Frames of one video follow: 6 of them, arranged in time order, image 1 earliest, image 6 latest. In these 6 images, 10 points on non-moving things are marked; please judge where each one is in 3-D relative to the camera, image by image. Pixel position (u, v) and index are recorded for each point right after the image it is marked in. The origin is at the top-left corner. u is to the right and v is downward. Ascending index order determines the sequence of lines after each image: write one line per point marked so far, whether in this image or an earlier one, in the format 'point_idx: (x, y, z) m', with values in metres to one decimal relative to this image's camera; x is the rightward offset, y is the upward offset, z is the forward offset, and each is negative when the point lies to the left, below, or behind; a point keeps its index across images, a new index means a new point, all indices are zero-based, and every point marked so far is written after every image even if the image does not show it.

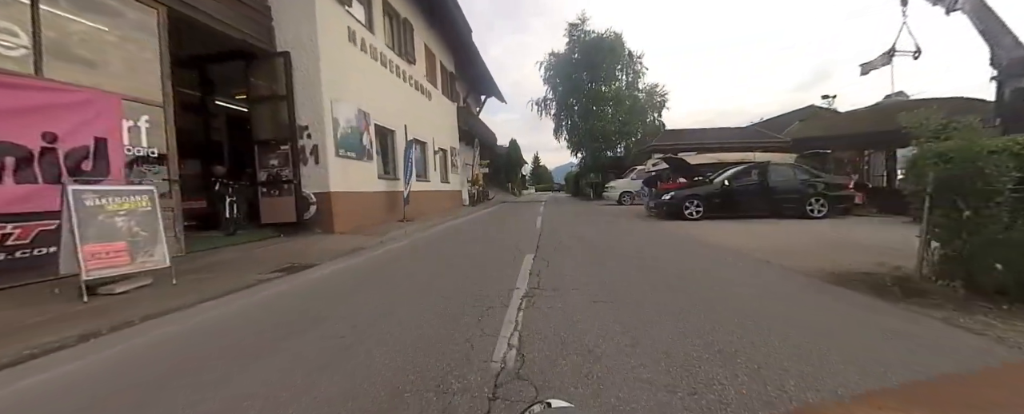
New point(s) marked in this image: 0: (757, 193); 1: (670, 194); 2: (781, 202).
0: (+7.8, +0.5, +10.8) m
1: (+5.5, +0.5, +11.7) m
2: (+8.6, +0.1, +10.8) m
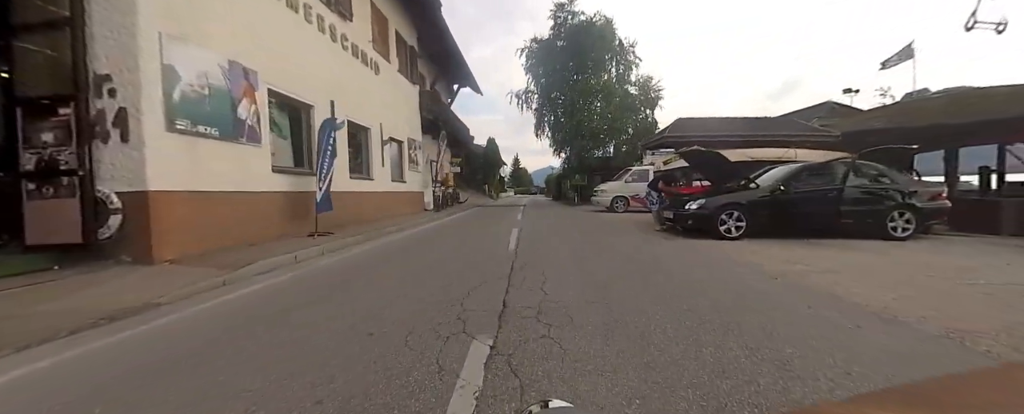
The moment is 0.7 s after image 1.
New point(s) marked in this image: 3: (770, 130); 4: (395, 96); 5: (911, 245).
0: (+6.9, +0.1, +7.5) m
1: (+4.6, +0.1, +8.2) m
2: (+7.8, -0.2, +7.5) m
3: (+9.1, +2.7, +11.7) m
4: (-6.1, +5.7, +17.1) m
5: (+8.8, -0.7, +7.2) m
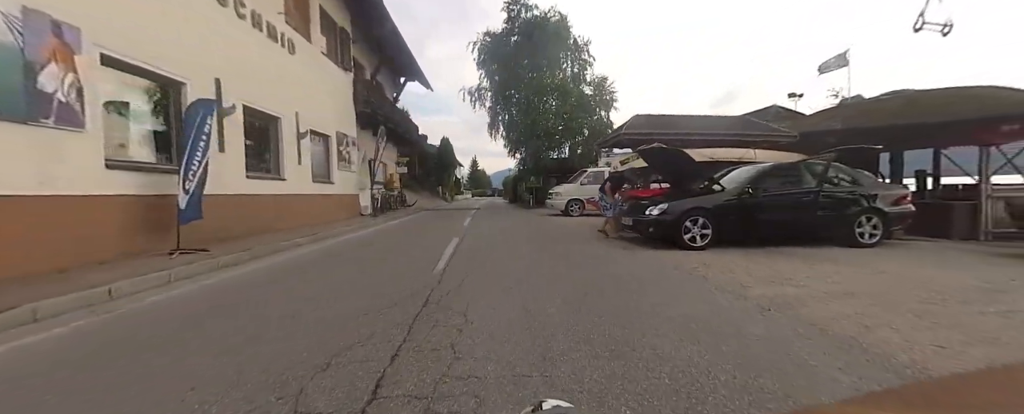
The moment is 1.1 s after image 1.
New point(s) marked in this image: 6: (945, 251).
0: (+5.6, 0.0, +6.7) m
1: (+3.1, 0.0, +7.1) m
2: (+6.4, -0.3, +6.8) m
3: (+7.2, +2.6, +11.1) m
4: (-8.6, +5.5, +14.7) m
5: (+7.4, -0.8, +6.7) m
6: (+8.4, -0.8, +6.4) m
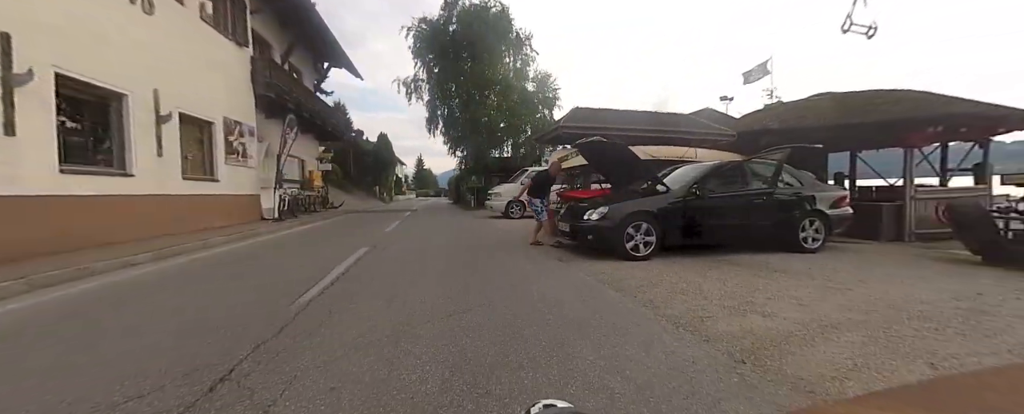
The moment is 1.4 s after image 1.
0: (+4.1, -0.1, +6.0) m
1: (+1.6, -0.1, +6.0) m
2: (+4.8, -0.4, +6.2) m
3: (+5.0, +2.5, +10.6) m
4: (-11.2, +5.4, +11.8) m
5: (+5.9, -0.8, +6.2) m
6: (+6.9, -0.9, +6.2) m
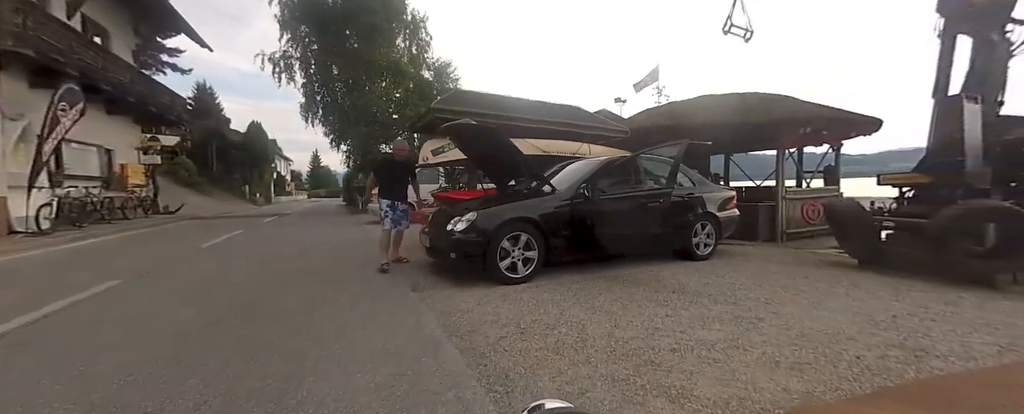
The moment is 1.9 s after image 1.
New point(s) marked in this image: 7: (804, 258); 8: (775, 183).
0: (+1.8, -0.1, +5.0) m
1: (-0.6, -0.1, +4.4) m
2: (+2.5, -0.4, +5.4) m
3: (+1.5, +2.5, +9.7) m
4: (-14.5, +5.1, +6.8) m
5: (+3.5, -0.9, +5.7) m
6: (+4.5, -0.9, +5.9) m
7: (+4.9, -0.9, +5.6) m
8: (+5.9, +0.5, +7.4) m
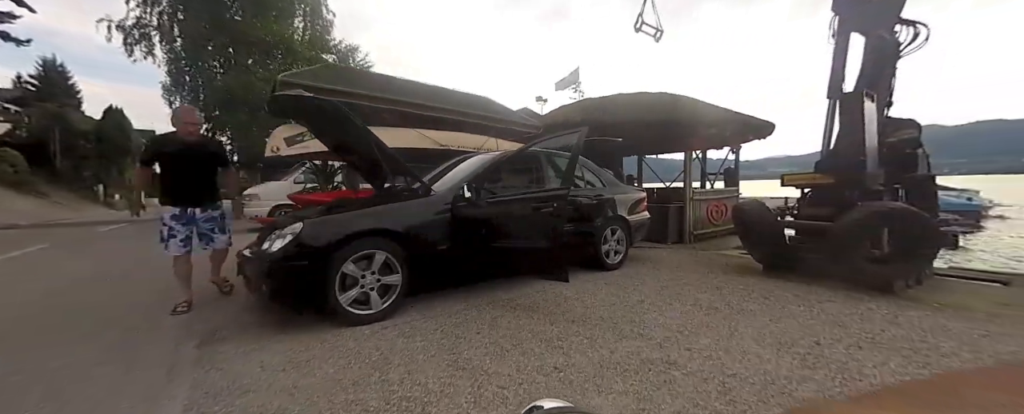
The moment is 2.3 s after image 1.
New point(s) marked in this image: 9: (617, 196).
0: (+0.2, -0.2, +4.1) m
1: (-2.0, -0.2, +3.0) m
2: (+0.9, -0.5, +4.6) m
3: (-1.0, +2.4, +8.7) m
4: (-16.1, +4.9, +2.7) m
5: (+1.8, -0.9, +5.1) m
6: (+2.7, -0.9, +5.5) m
7: (+3.2, -0.9, +5.2) m
8: (+3.8, +0.5, +7.3) m
9: (+1.7, +0.2, +5.2) m
